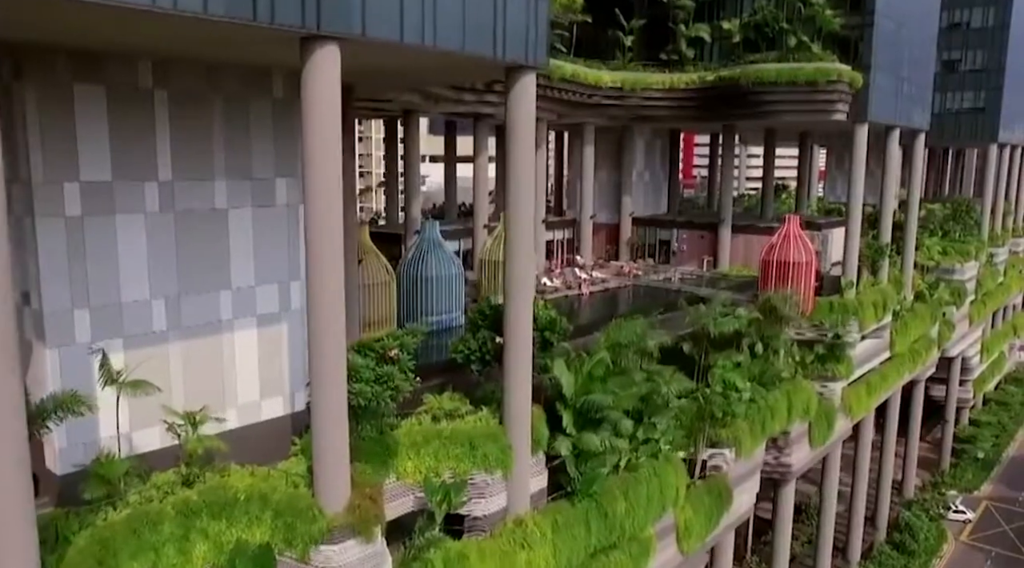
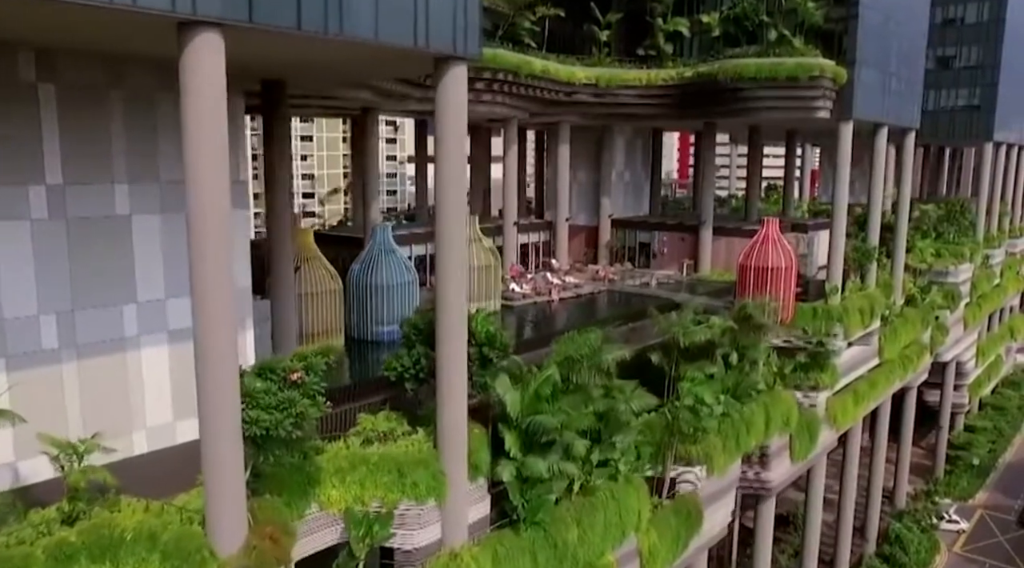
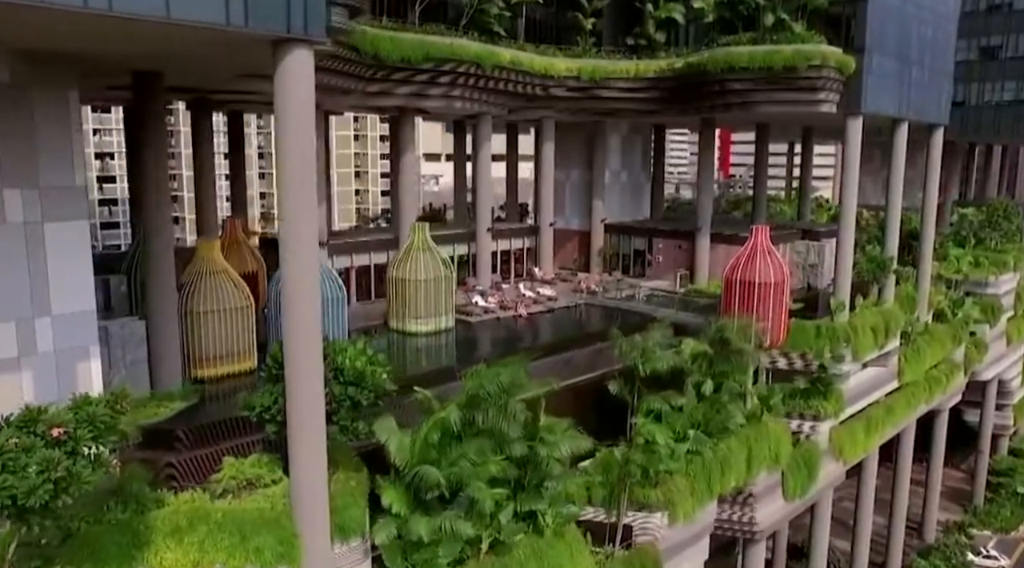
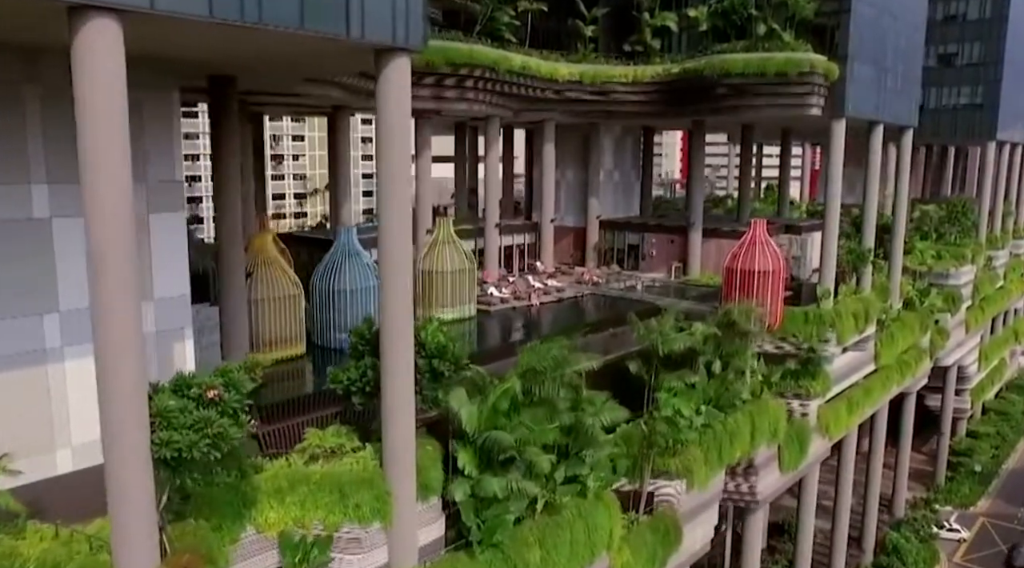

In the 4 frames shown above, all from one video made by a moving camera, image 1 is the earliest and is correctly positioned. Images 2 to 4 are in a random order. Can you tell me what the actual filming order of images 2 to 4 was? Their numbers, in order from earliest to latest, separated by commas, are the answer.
2, 4, 3
